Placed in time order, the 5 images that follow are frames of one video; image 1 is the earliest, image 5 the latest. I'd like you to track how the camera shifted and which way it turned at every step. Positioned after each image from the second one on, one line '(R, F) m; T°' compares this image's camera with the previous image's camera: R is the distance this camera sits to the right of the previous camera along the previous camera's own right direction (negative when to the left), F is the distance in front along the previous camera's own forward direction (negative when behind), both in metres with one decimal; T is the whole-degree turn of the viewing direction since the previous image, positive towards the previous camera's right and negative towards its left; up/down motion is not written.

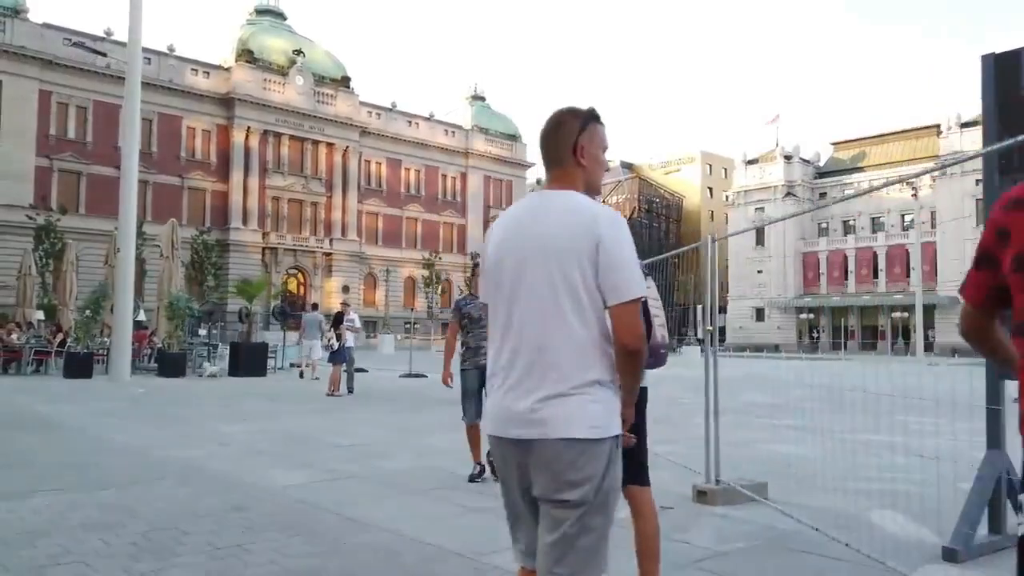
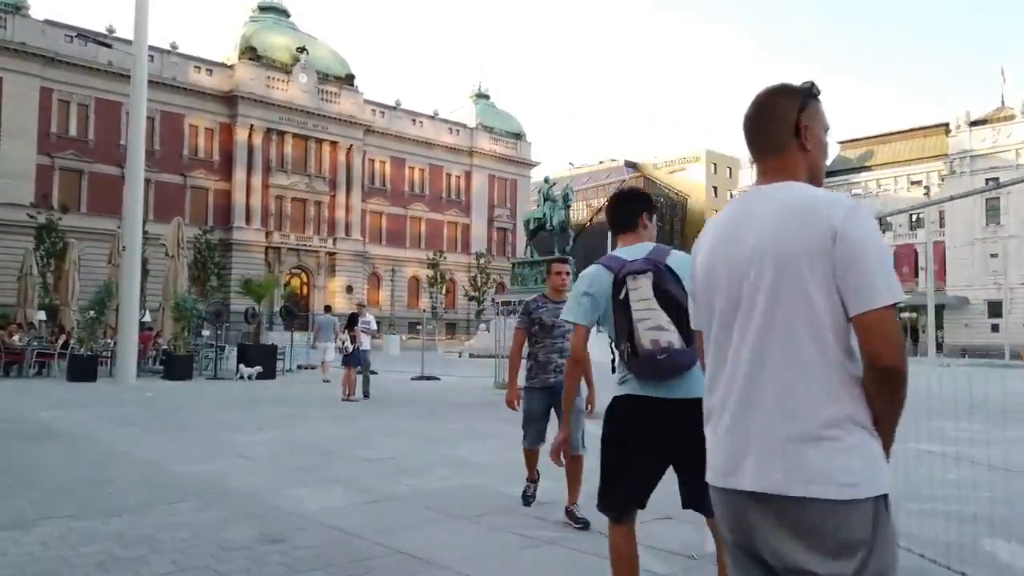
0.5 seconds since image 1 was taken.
(-0.4, +0.6) m; 0°
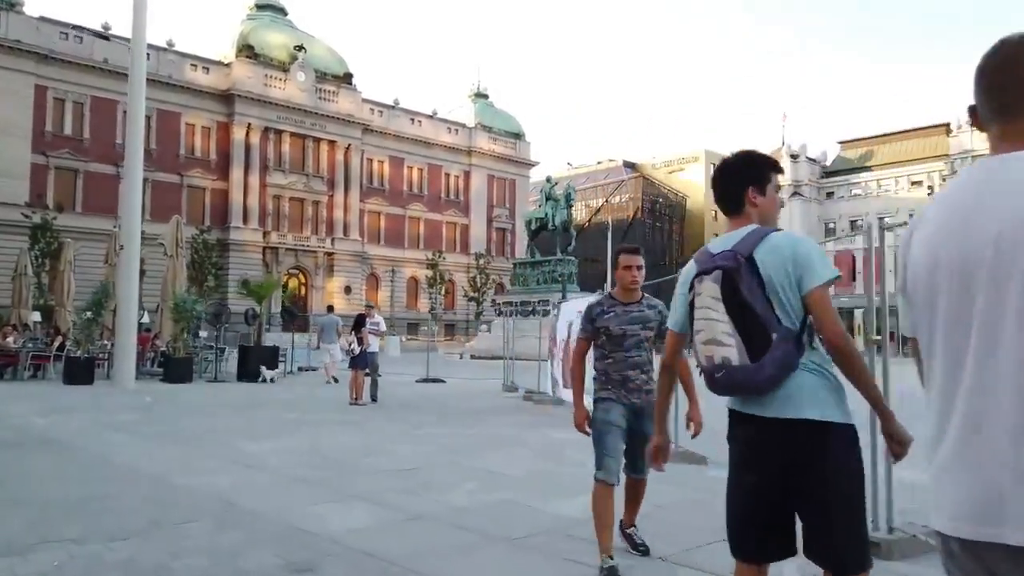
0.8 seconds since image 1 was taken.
(-0.3, +0.5) m; 0°
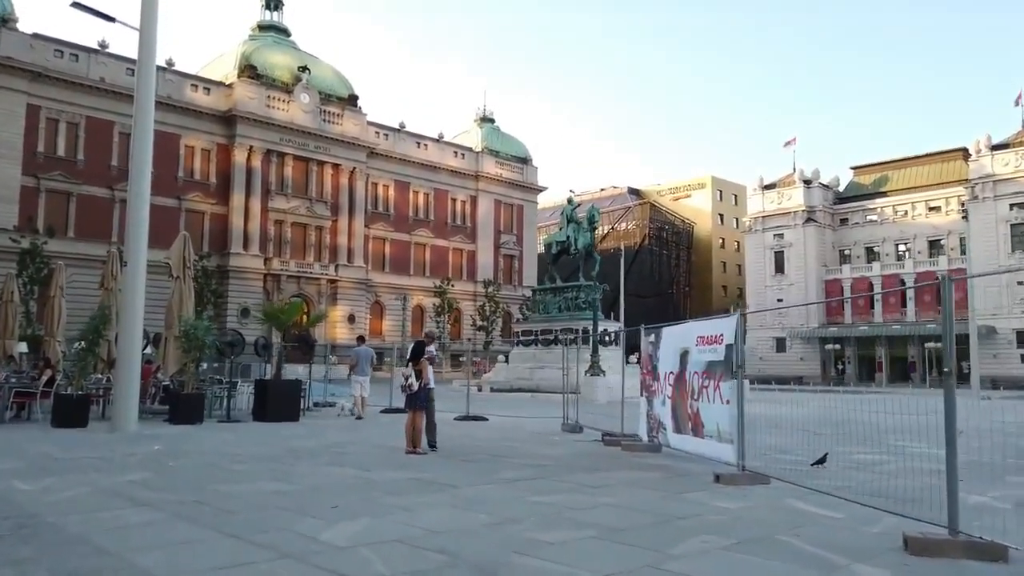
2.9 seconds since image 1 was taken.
(-1.4, +2.3) m; +1°
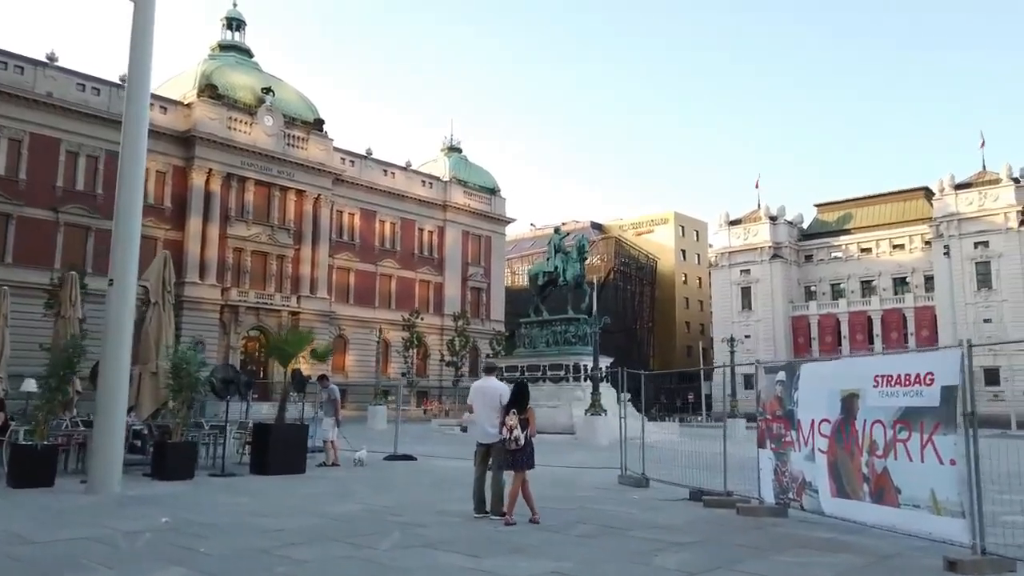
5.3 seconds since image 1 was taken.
(-1.8, +2.1) m; +4°
